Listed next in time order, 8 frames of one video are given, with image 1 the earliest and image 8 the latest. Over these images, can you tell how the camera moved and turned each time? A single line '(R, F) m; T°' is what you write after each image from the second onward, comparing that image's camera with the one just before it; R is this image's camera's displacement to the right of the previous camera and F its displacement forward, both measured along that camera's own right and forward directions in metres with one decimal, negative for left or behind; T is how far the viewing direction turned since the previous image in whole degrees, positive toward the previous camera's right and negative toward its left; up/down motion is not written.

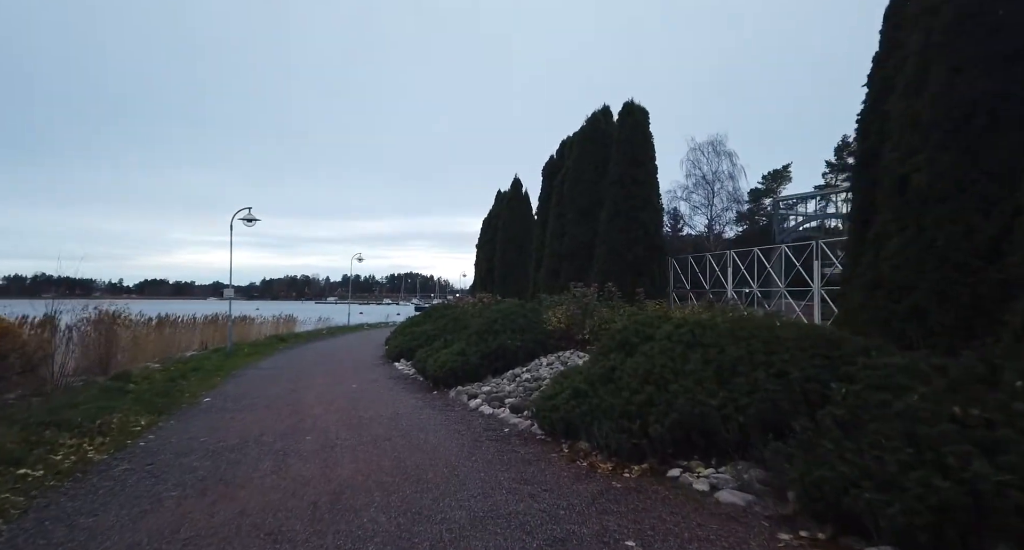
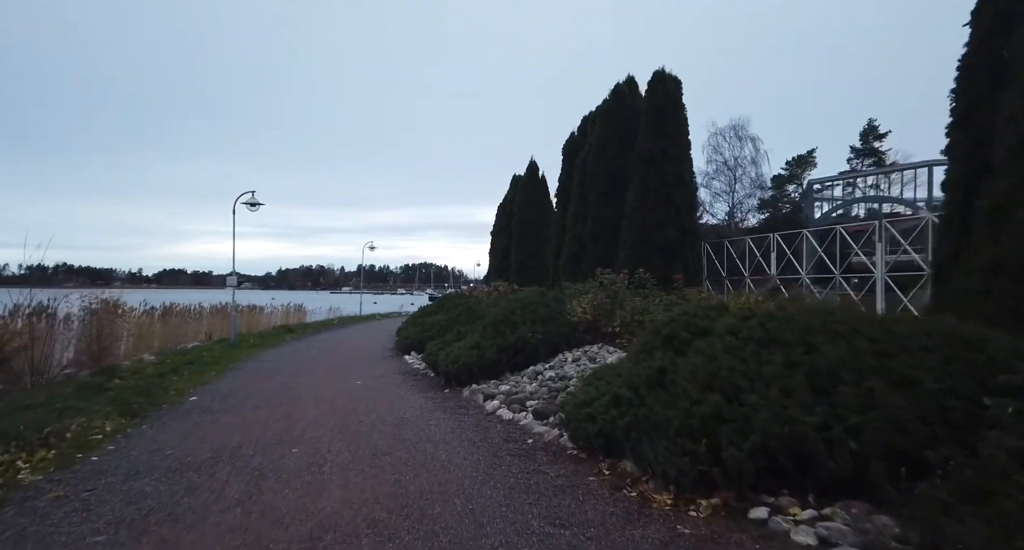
(-0.1, +1.3) m; -2°
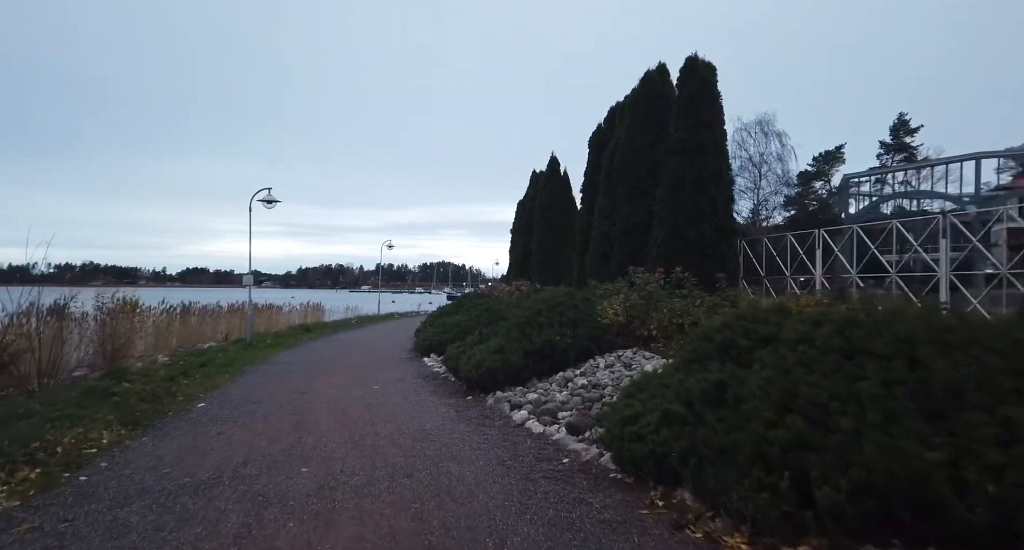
(-0.2, +0.7) m; -2°
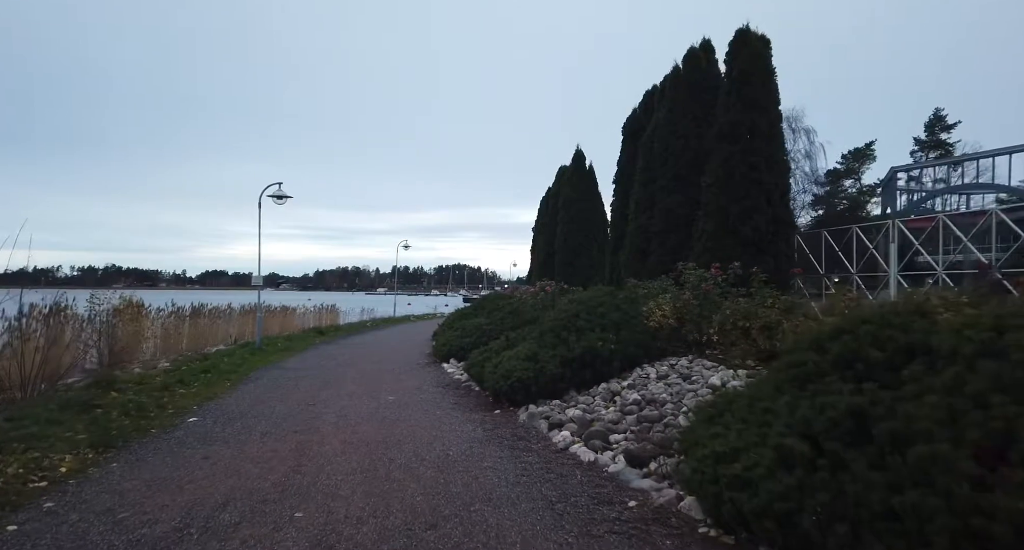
(-0.3, +1.3) m; -2°
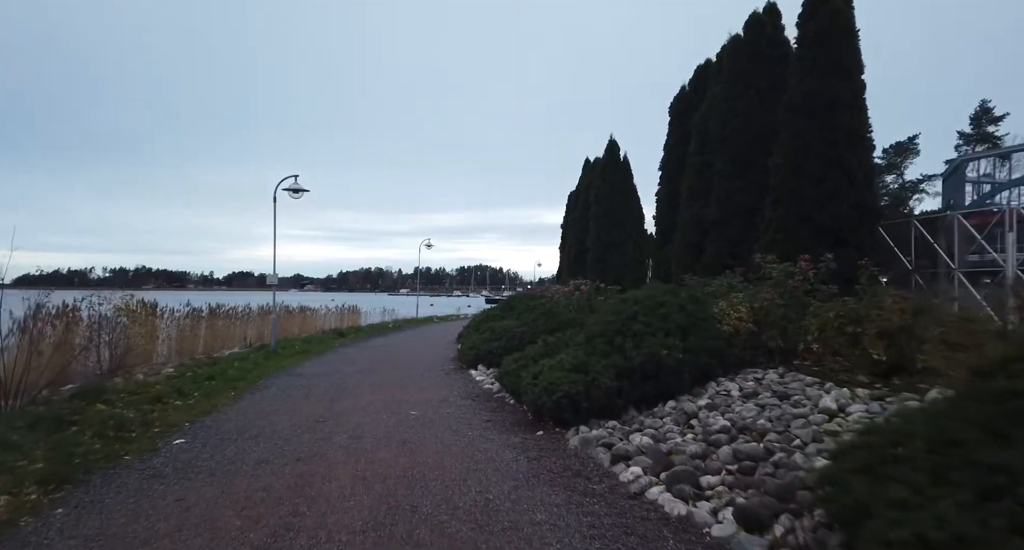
(-0.4, +1.4) m; -2°
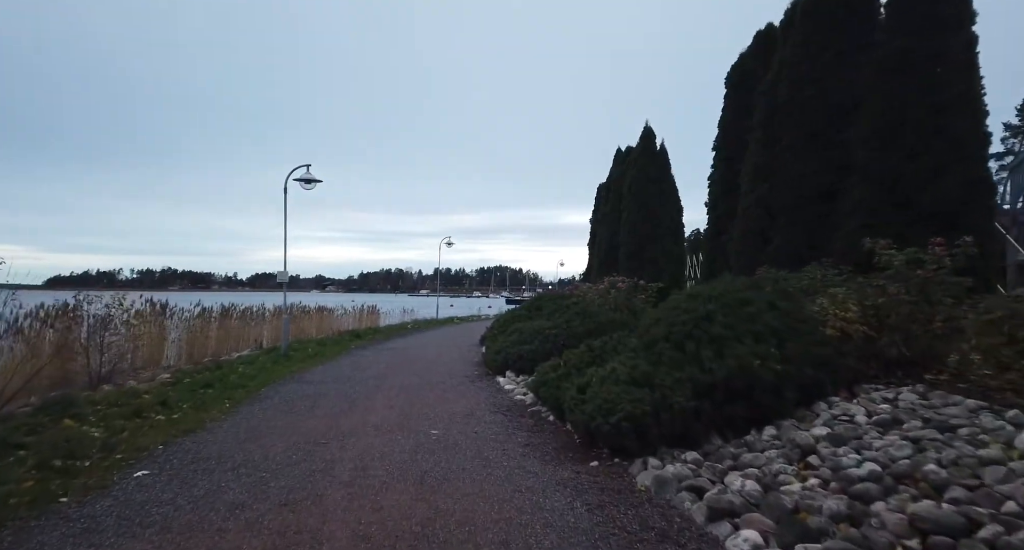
(-0.3, +1.5) m; -2°
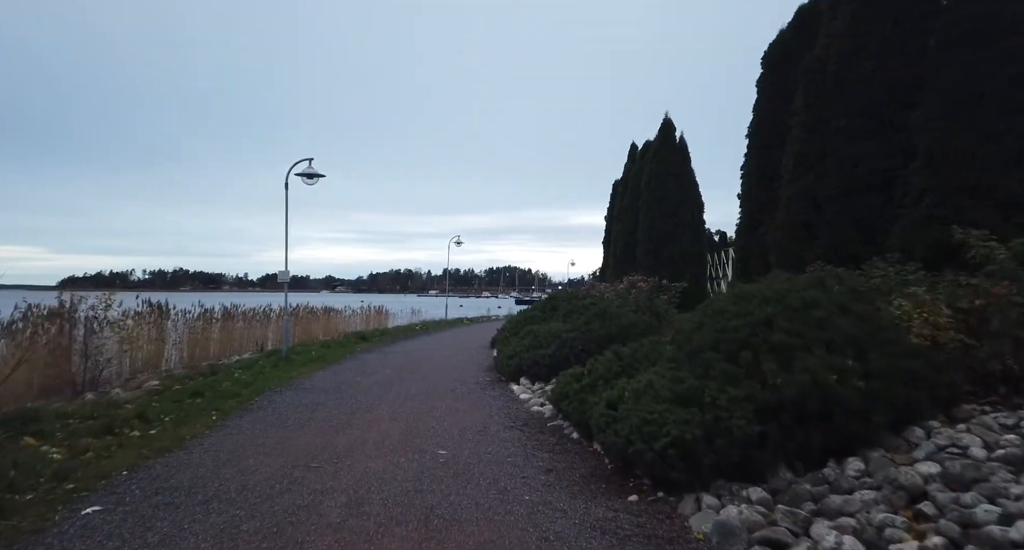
(-0.1, +0.9) m; -1°
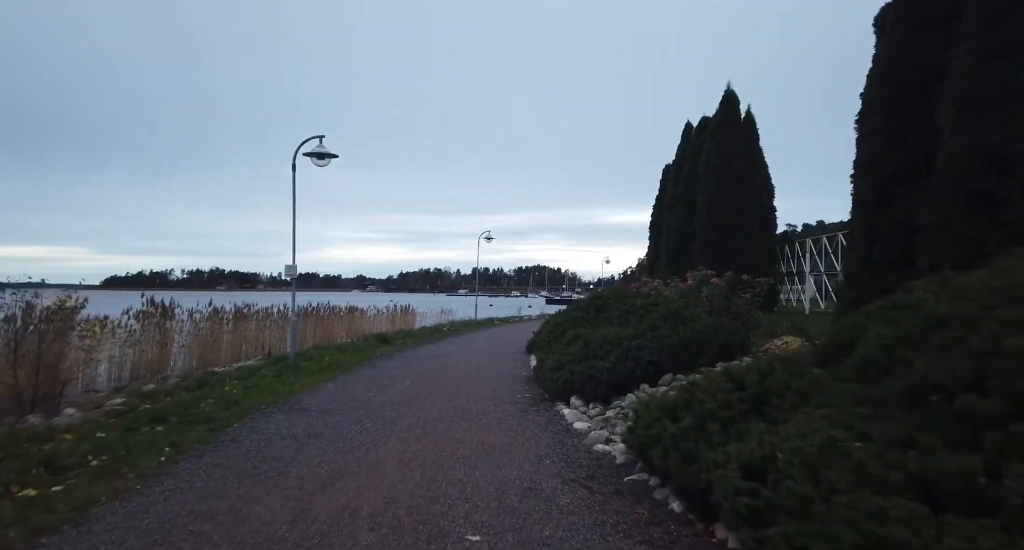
(-0.3, +2.3) m; -3°
